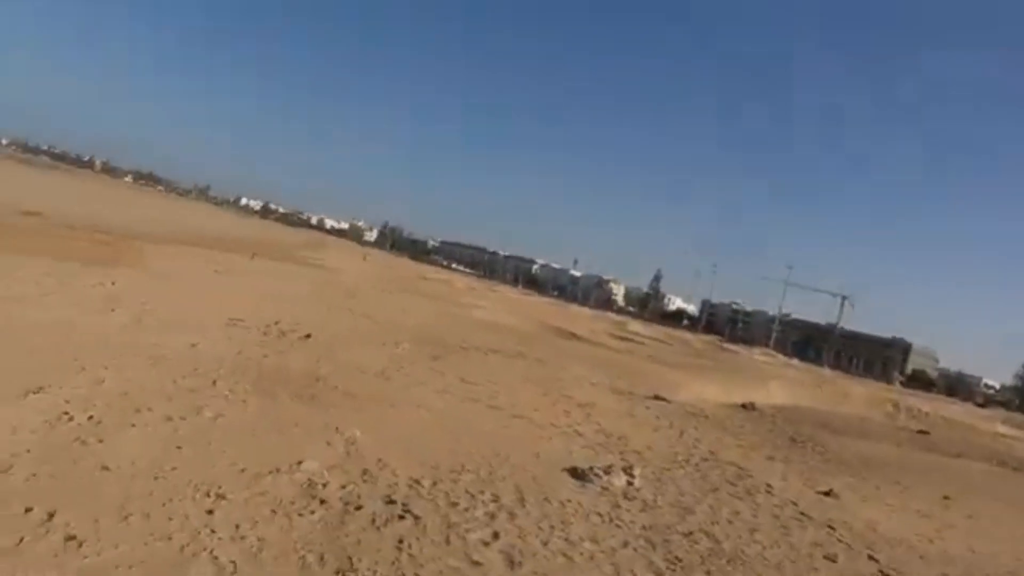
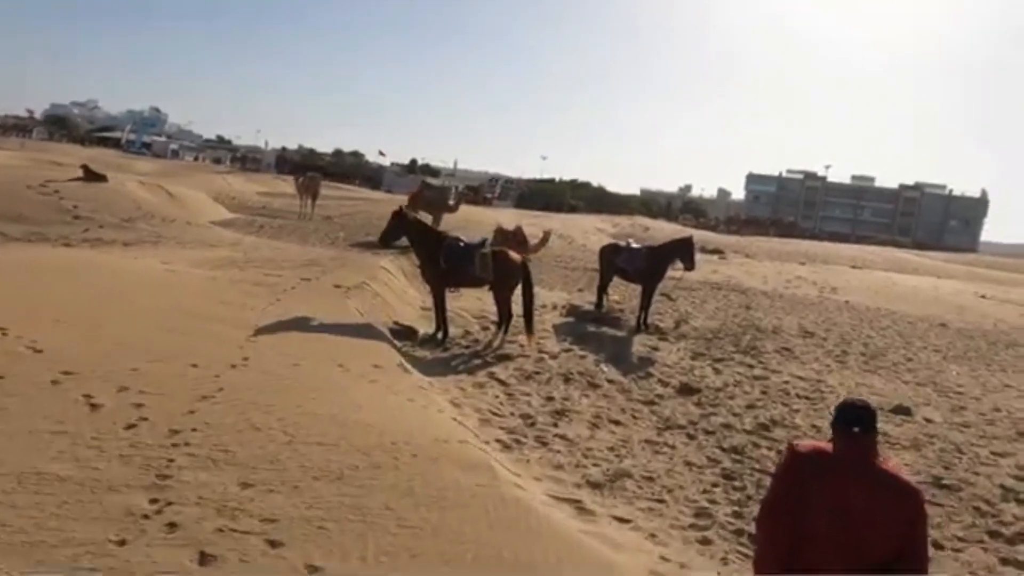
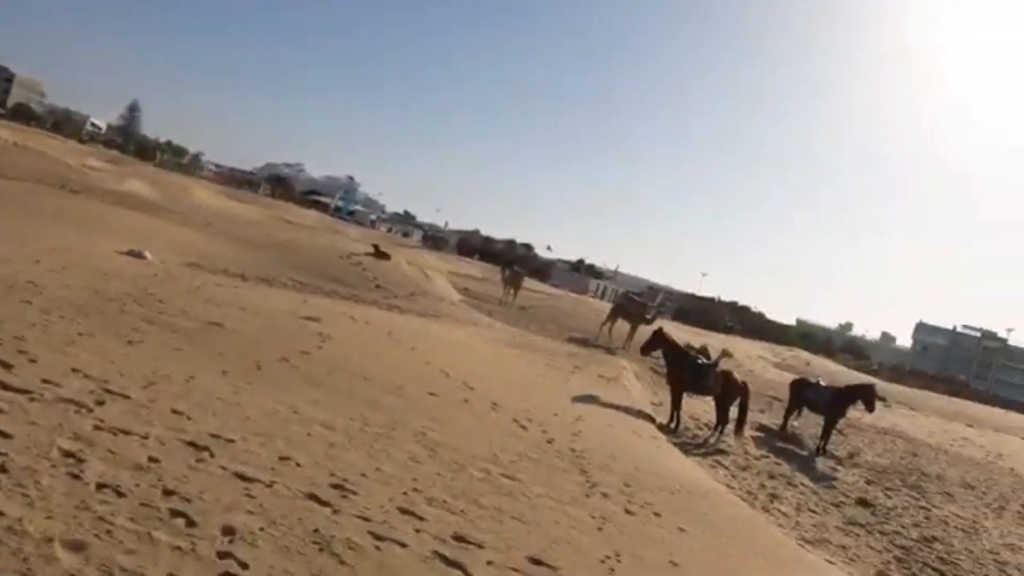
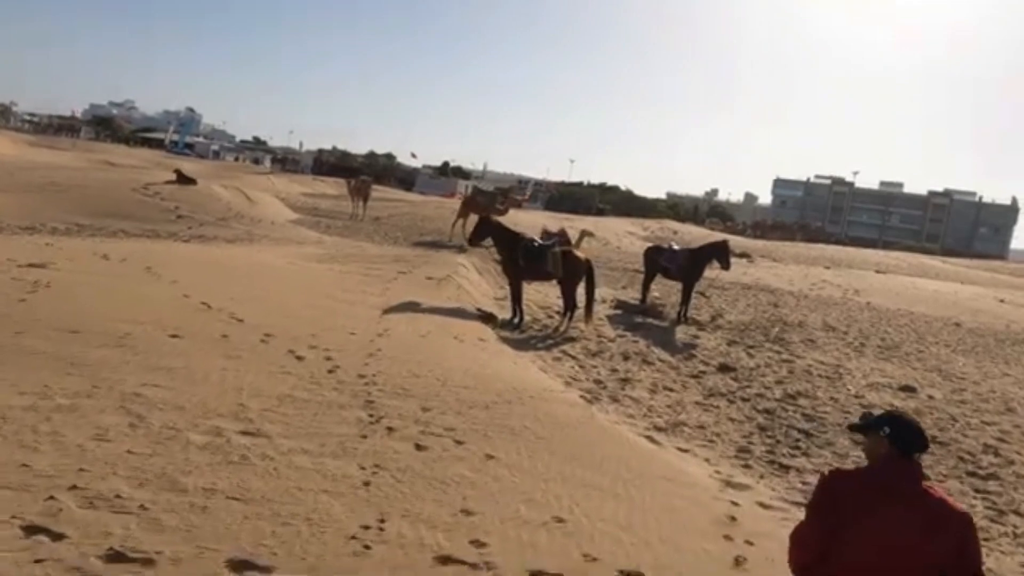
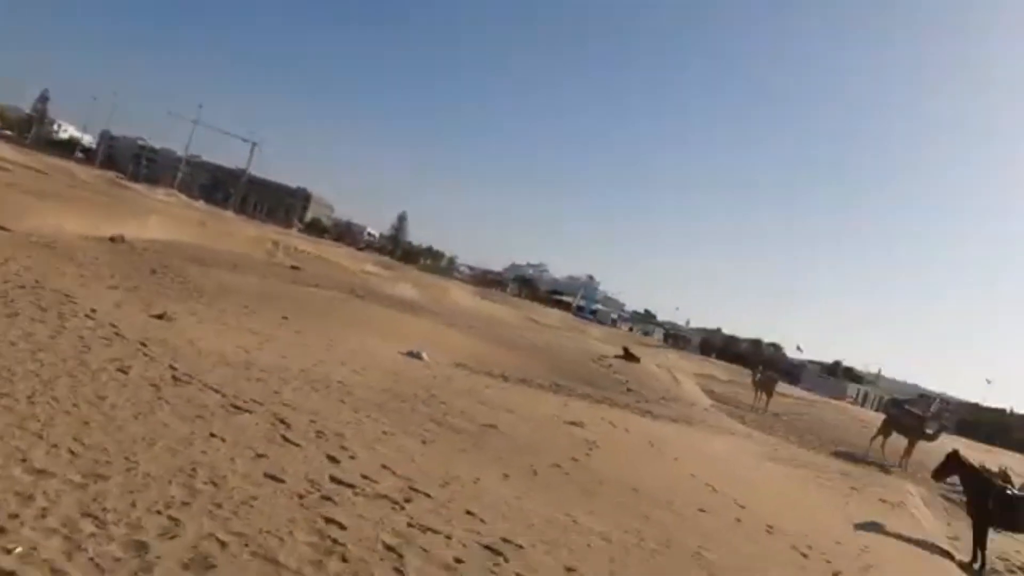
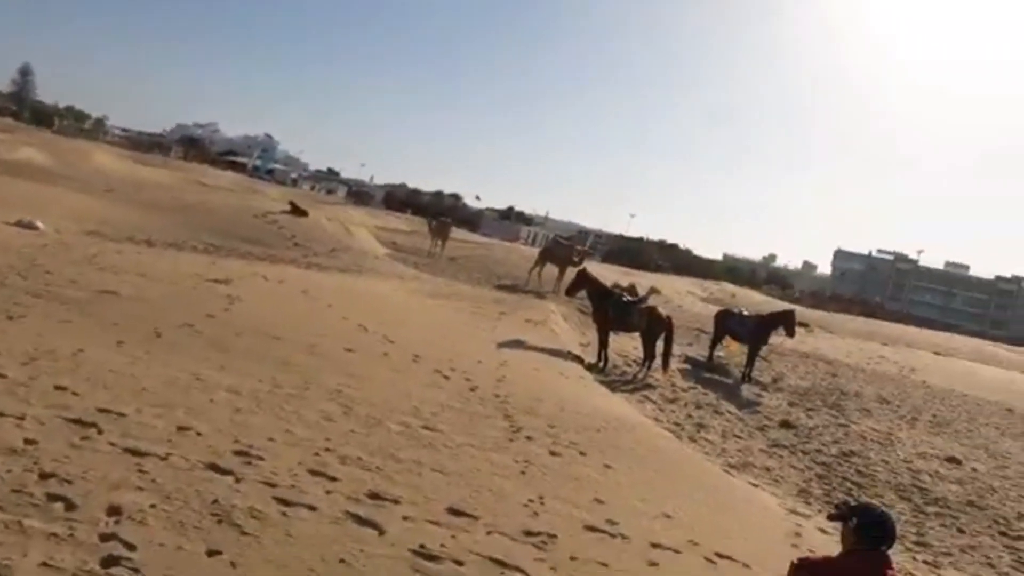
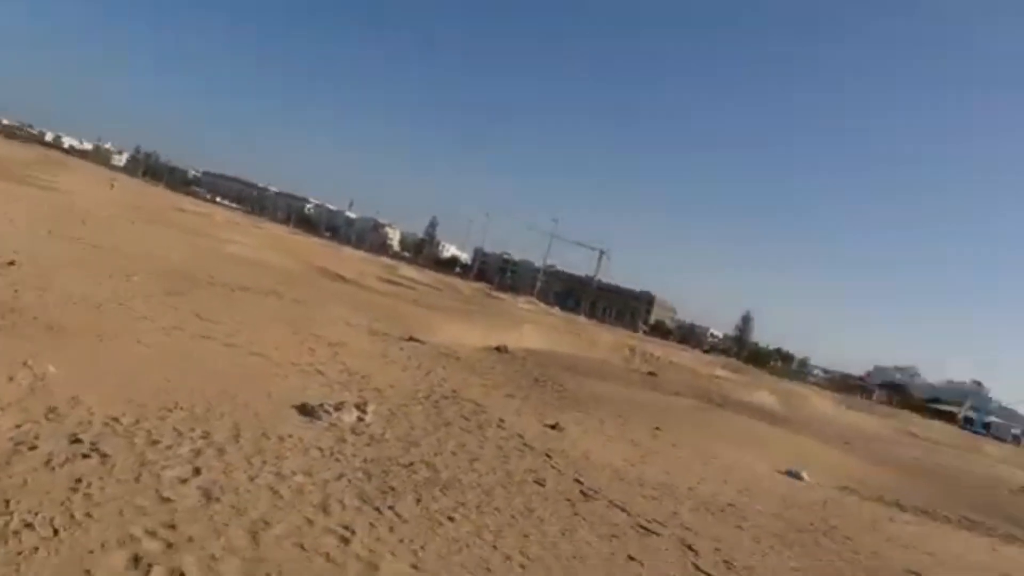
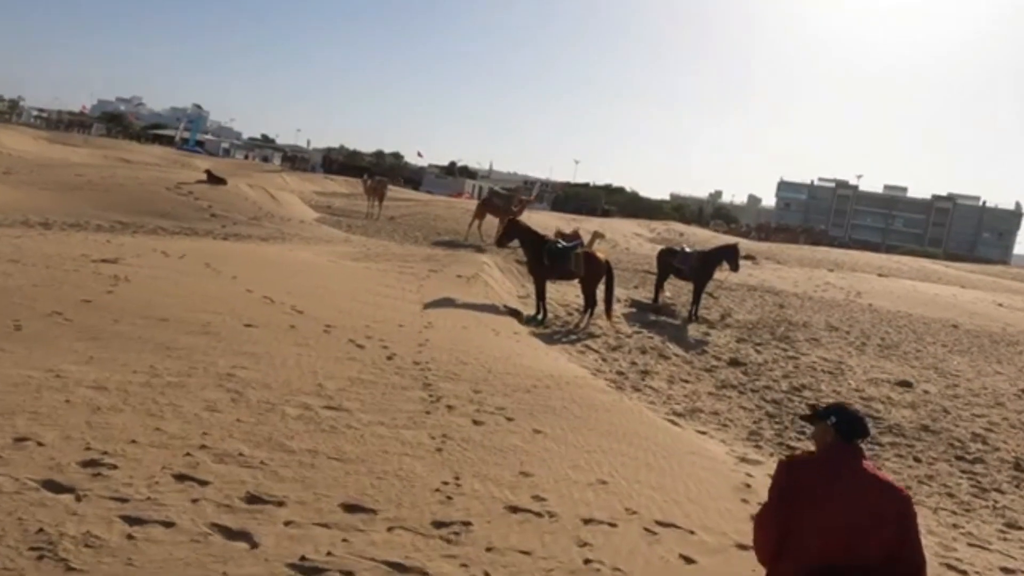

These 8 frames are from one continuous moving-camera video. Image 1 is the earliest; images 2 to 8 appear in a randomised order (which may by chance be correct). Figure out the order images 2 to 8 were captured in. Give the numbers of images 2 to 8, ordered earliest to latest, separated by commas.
7, 5, 3, 6, 8, 4, 2
